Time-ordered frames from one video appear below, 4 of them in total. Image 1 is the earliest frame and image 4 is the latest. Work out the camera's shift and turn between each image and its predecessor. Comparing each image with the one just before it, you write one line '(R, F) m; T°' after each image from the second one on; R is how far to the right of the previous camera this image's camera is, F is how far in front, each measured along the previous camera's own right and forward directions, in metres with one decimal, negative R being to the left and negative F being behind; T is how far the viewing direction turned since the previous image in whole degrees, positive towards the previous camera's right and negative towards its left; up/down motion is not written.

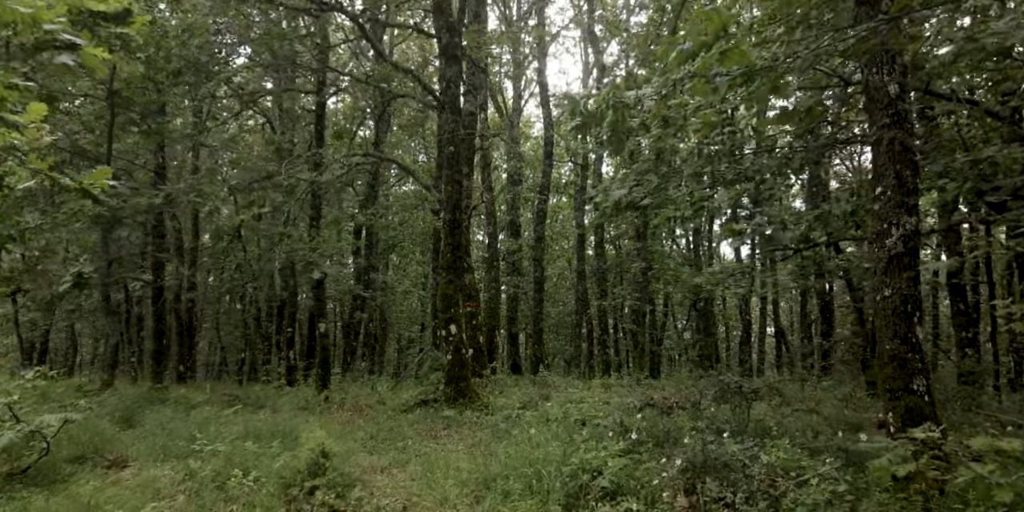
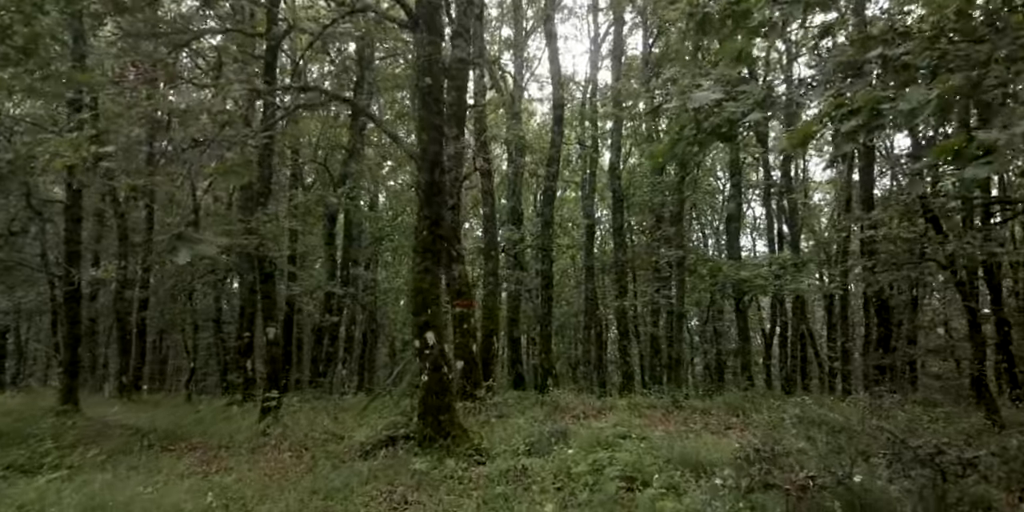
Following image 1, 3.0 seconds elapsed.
(0.0, +3.6) m; 0°
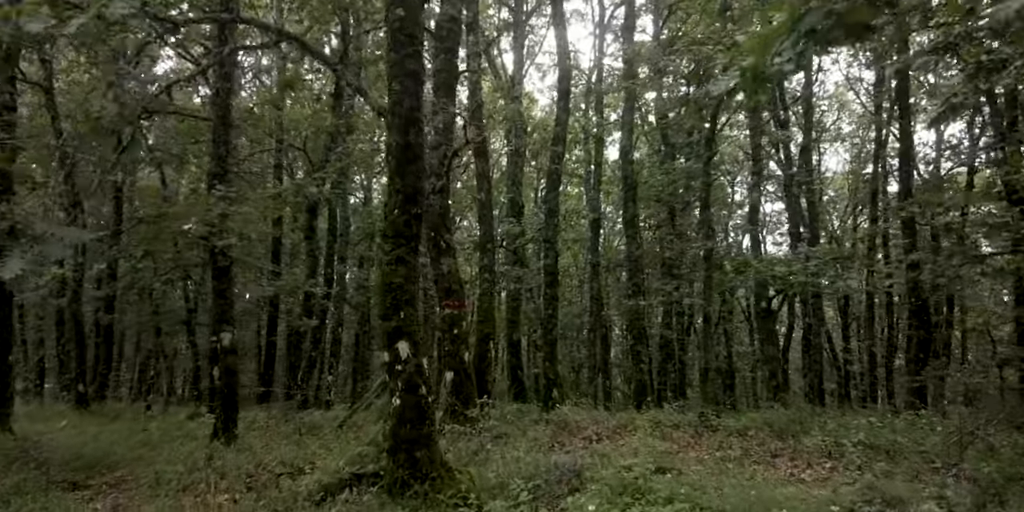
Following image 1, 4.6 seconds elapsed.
(0.0, +2.0) m; 0°
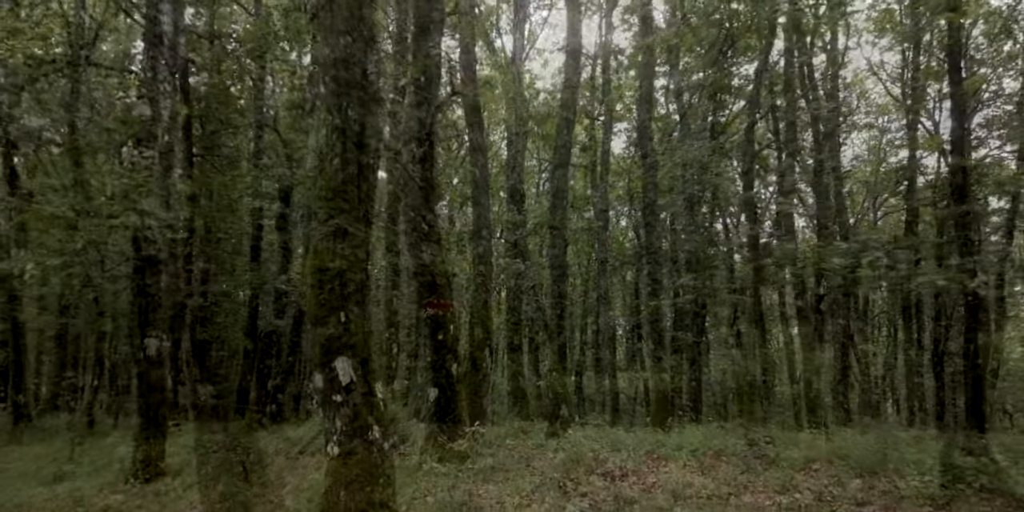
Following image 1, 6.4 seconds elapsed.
(0.0, +2.2) m; 0°
